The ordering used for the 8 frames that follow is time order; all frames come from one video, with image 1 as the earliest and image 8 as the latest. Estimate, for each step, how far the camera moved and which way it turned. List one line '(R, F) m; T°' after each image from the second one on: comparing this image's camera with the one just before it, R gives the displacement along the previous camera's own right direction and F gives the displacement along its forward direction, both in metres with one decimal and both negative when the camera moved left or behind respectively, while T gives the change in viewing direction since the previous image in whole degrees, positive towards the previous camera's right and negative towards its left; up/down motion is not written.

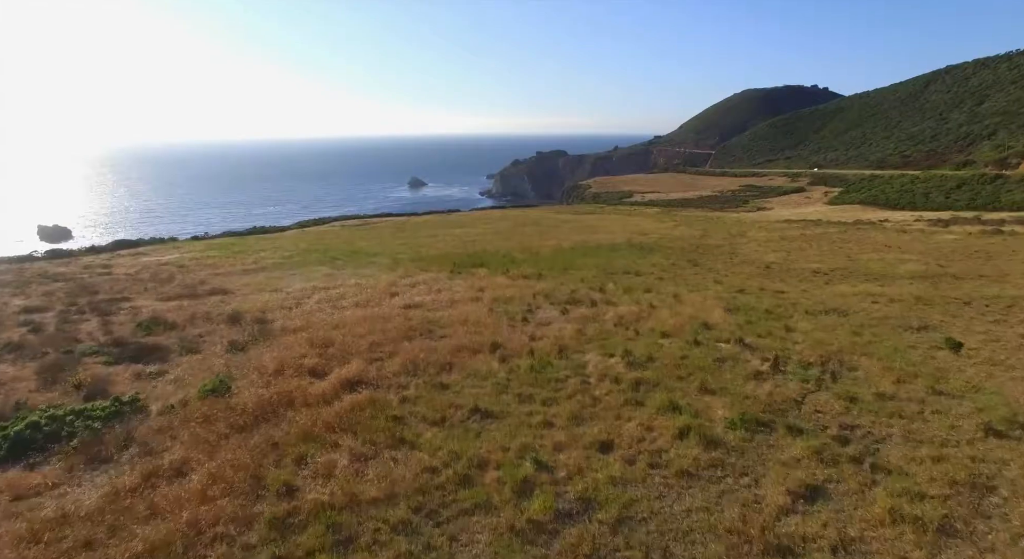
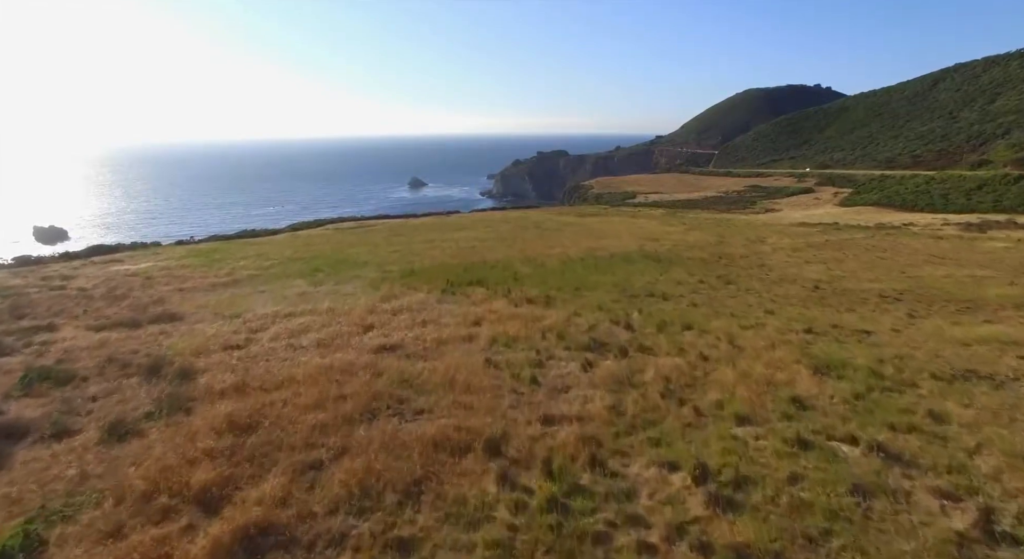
(0.0, +2.9) m; 0°
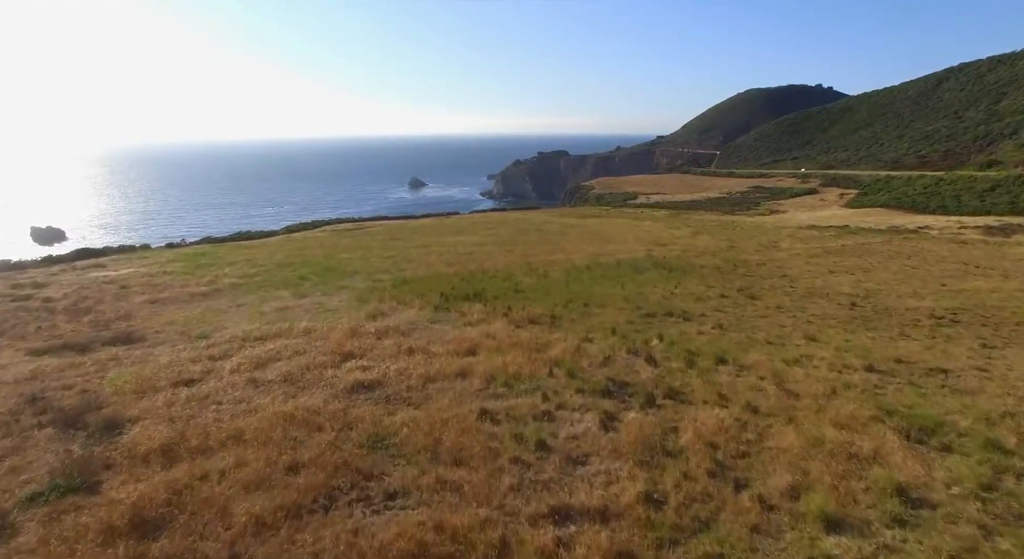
(0.0, +1.7) m; 0°
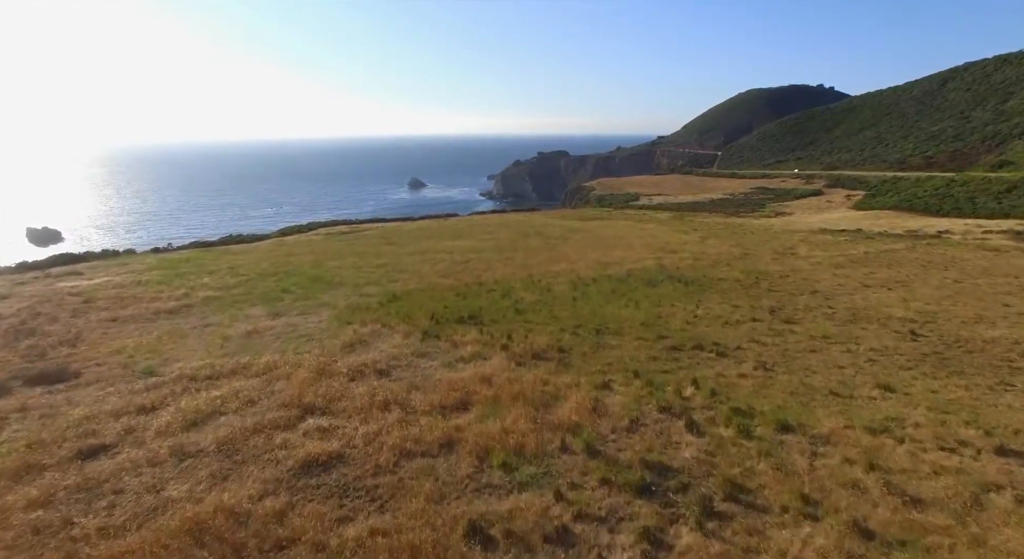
(0.0, +2.1) m; 0°
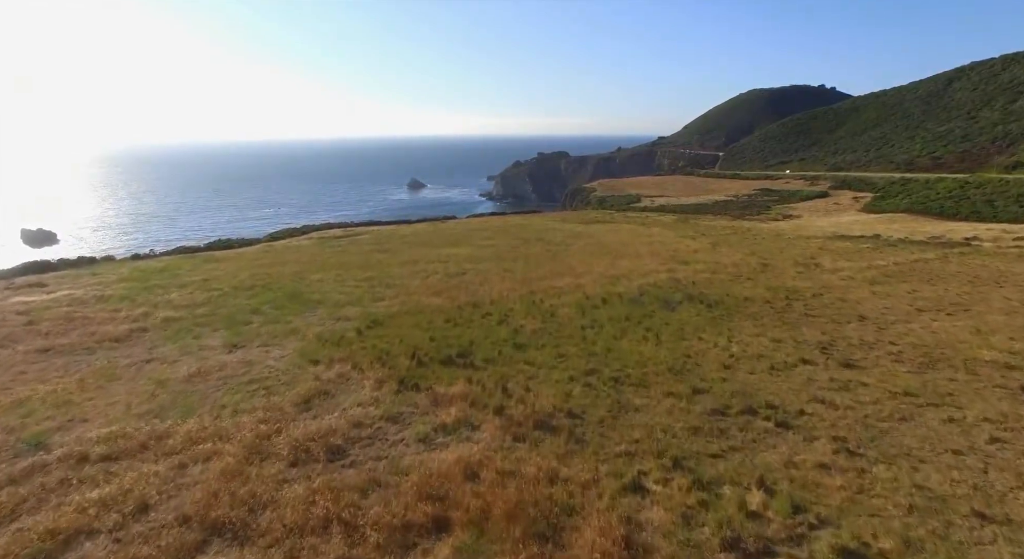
(+0.1, +2.7) m; 0°
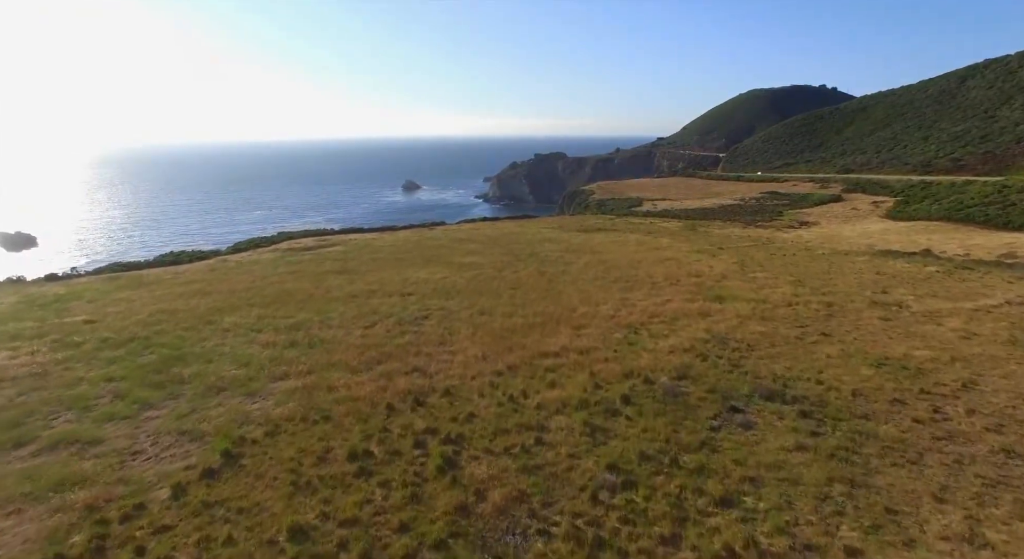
(+0.7, +7.8) m; 0°
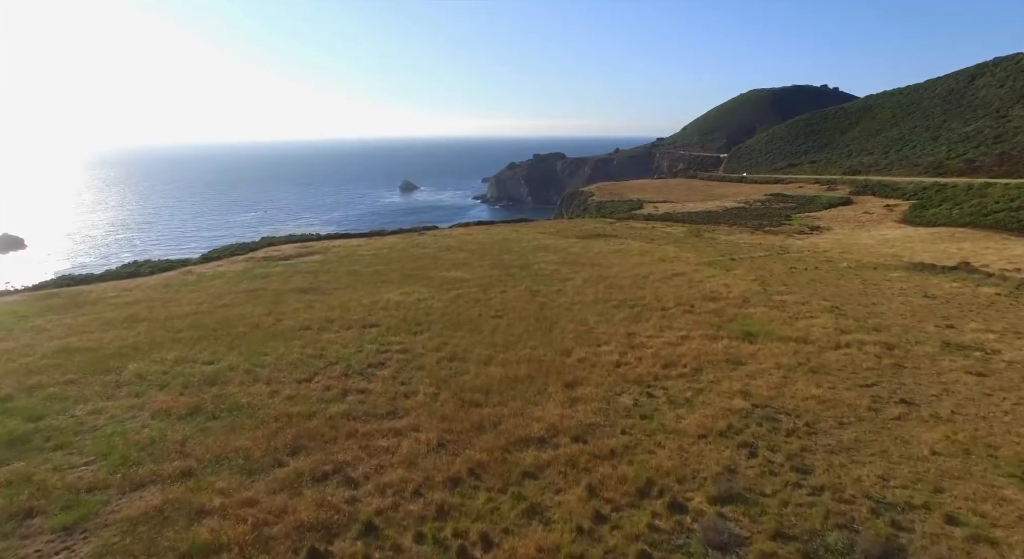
(+0.7, +4.9) m; 0°
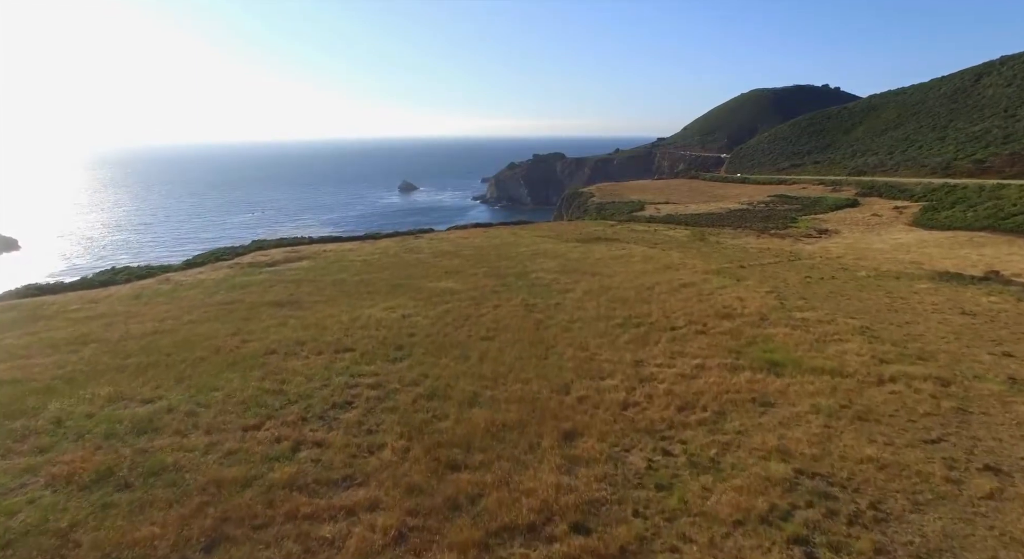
(+0.3, +2.8) m; 0°
